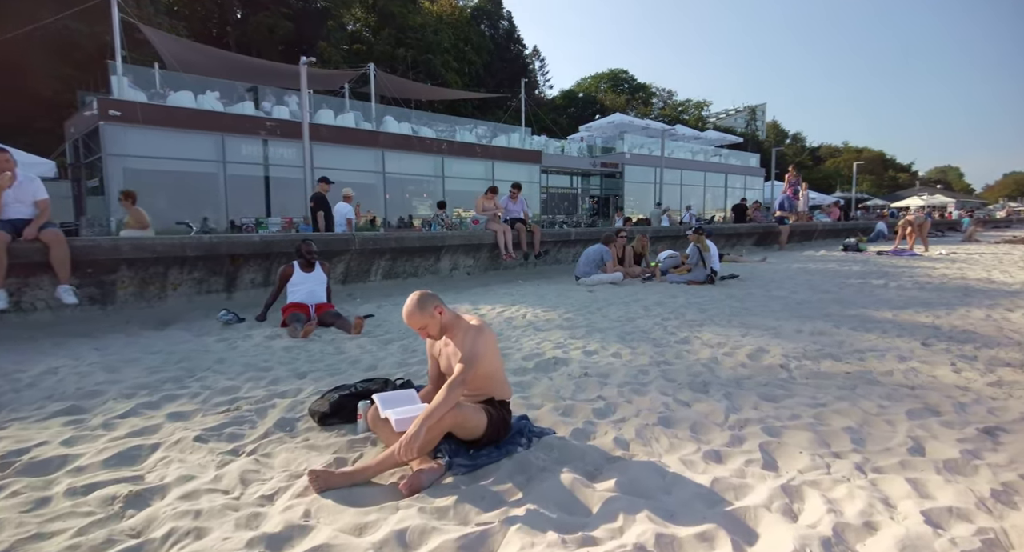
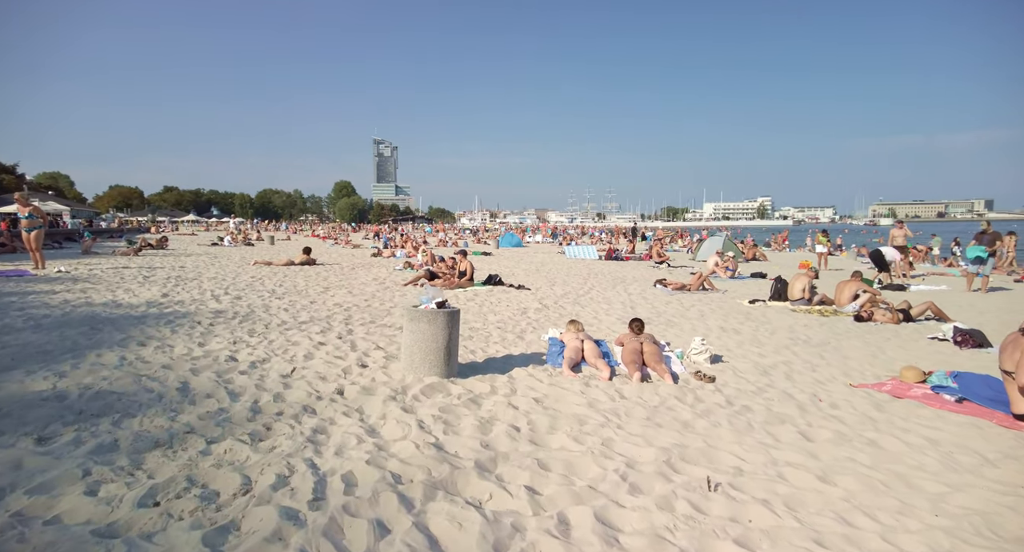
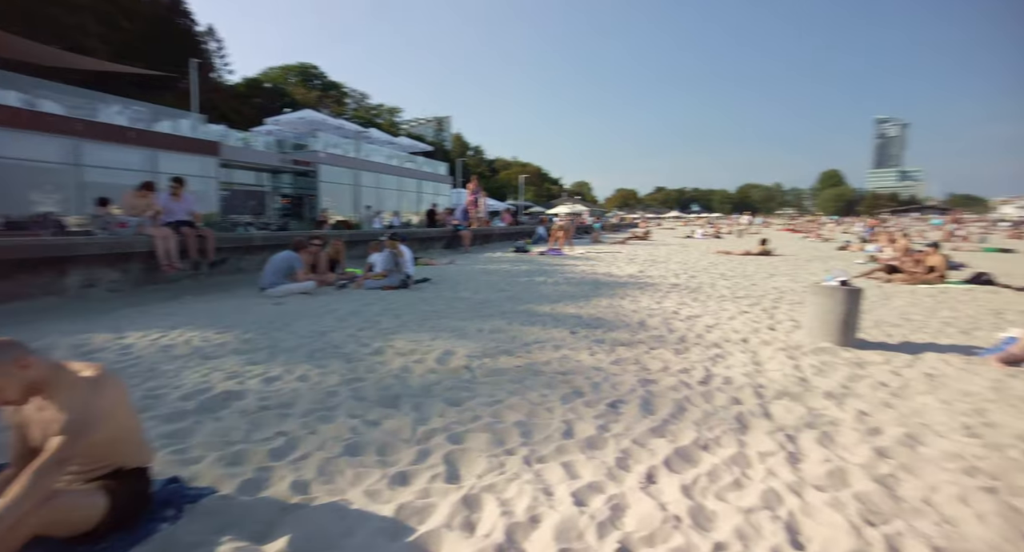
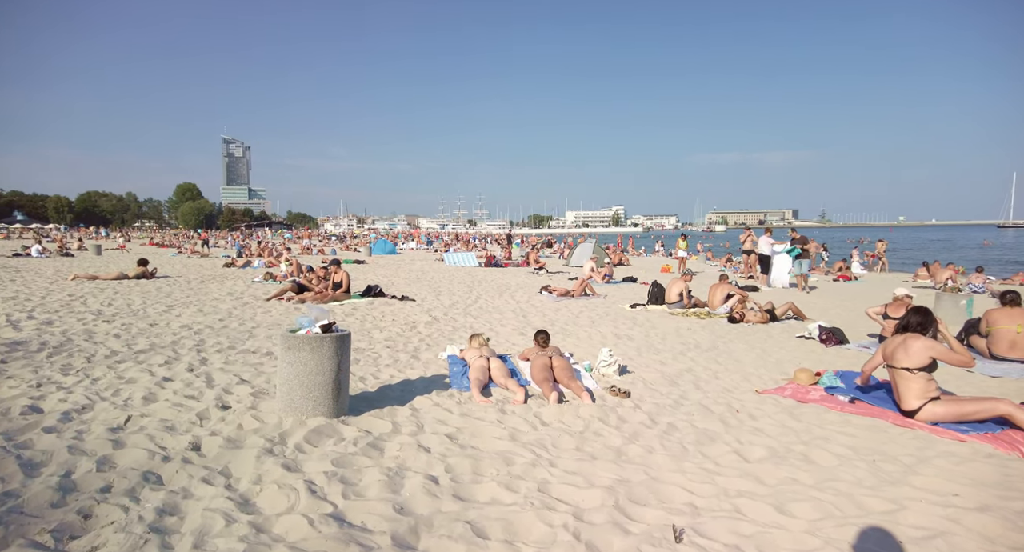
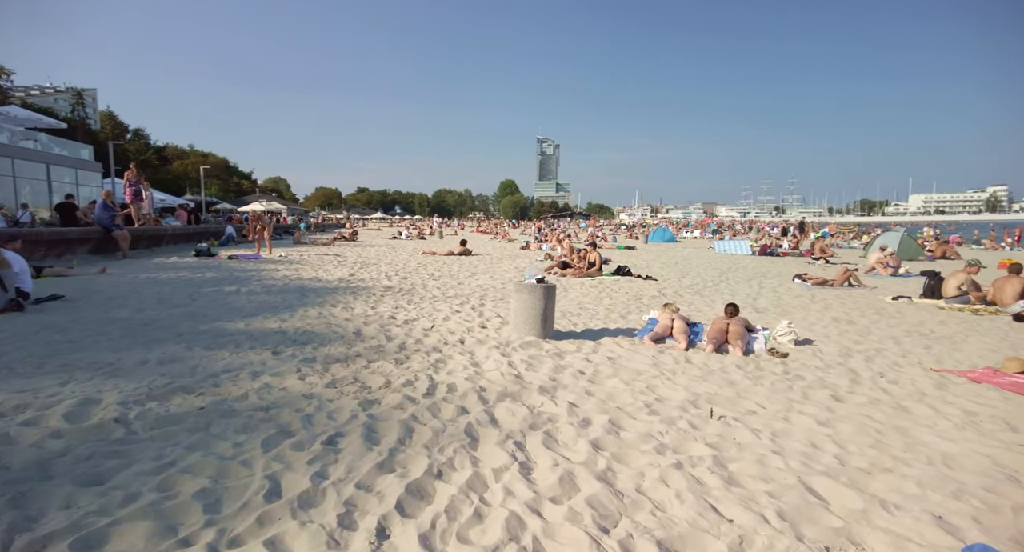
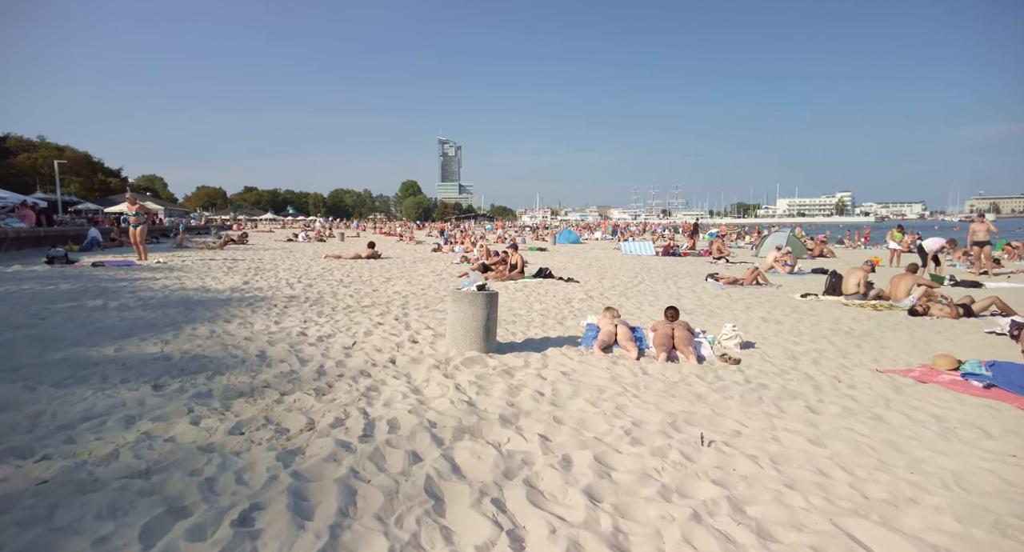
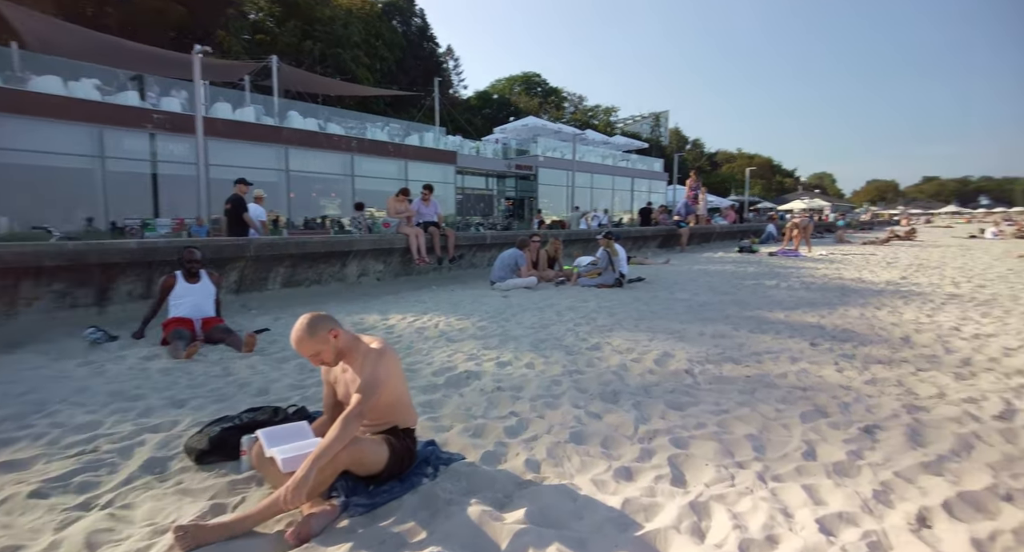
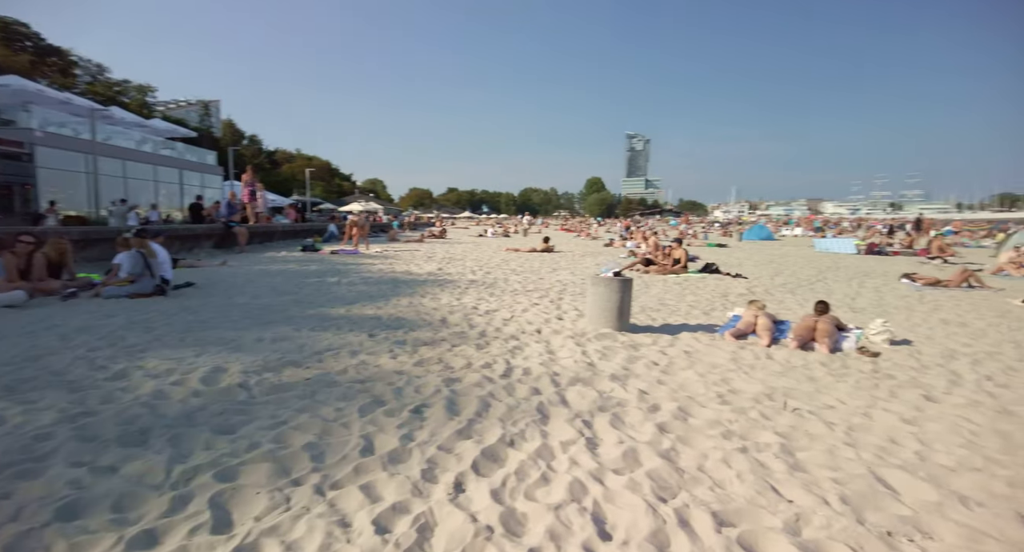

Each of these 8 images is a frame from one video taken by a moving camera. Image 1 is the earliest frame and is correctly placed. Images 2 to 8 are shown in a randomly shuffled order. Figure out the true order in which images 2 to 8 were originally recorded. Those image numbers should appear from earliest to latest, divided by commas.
7, 3, 8, 5, 6, 2, 4
